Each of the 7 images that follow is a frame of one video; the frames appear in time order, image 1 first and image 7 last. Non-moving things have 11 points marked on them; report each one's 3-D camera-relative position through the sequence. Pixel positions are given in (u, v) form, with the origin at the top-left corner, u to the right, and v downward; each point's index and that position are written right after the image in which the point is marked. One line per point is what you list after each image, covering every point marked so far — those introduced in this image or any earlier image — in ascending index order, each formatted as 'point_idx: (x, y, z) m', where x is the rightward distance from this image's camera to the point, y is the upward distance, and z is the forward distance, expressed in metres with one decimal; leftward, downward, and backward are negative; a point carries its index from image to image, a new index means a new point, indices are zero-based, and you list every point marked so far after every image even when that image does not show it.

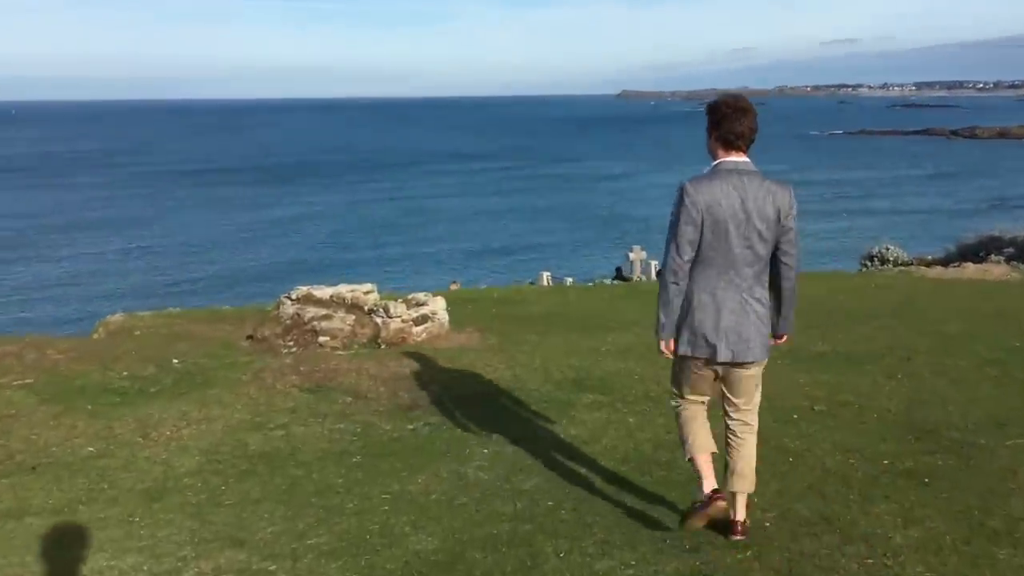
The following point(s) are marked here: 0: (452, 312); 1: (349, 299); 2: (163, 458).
0: (-1.0, -0.4, +14.2) m
1: (-2.2, -0.2, +11.9) m
2: (-2.7, -1.3, +6.8) m
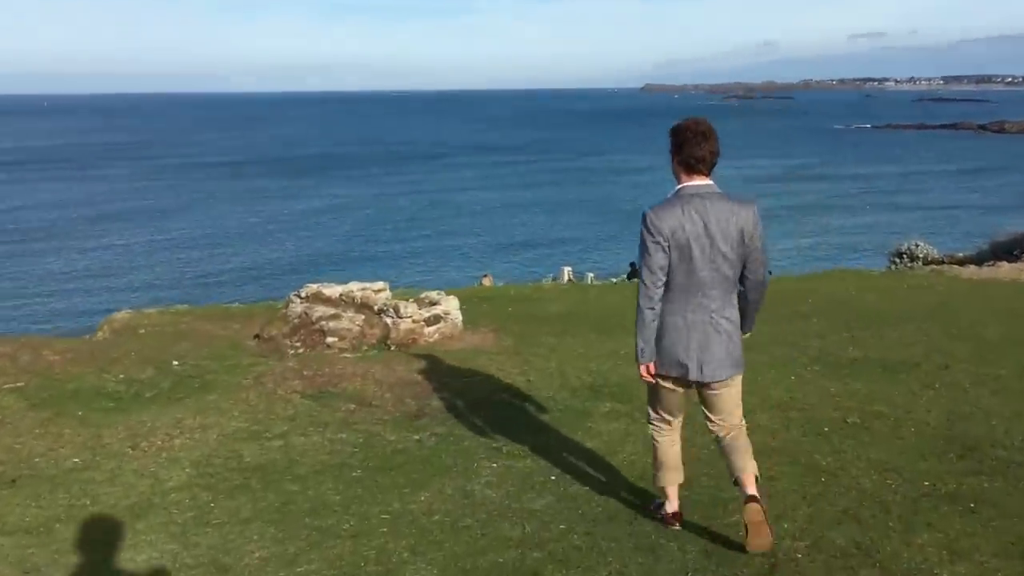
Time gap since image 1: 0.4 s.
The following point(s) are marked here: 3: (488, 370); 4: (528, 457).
0: (-0.7, -0.4, +13.8) m
1: (-2.0, -0.2, +11.5) m
2: (-2.6, -1.3, +6.4) m
3: (-0.3, -0.9, +9.5) m
4: (+0.1, -1.3, +6.8) m
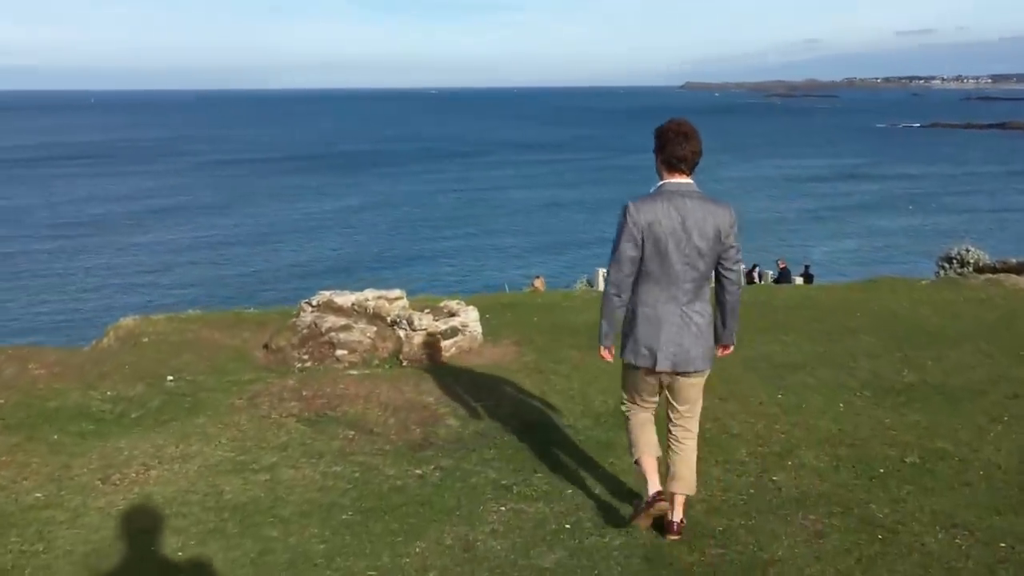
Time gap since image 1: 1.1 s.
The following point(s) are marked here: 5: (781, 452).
0: (-0.3, -0.5, +13.0) m
1: (-1.7, -0.3, +10.8) m
2: (-2.6, -1.5, +5.8) m
3: (-0.1, -1.0, +8.8) m
4: (+0.2, -1.5, +6.1) m
5: (+2.1, -1.3, +7.0) m
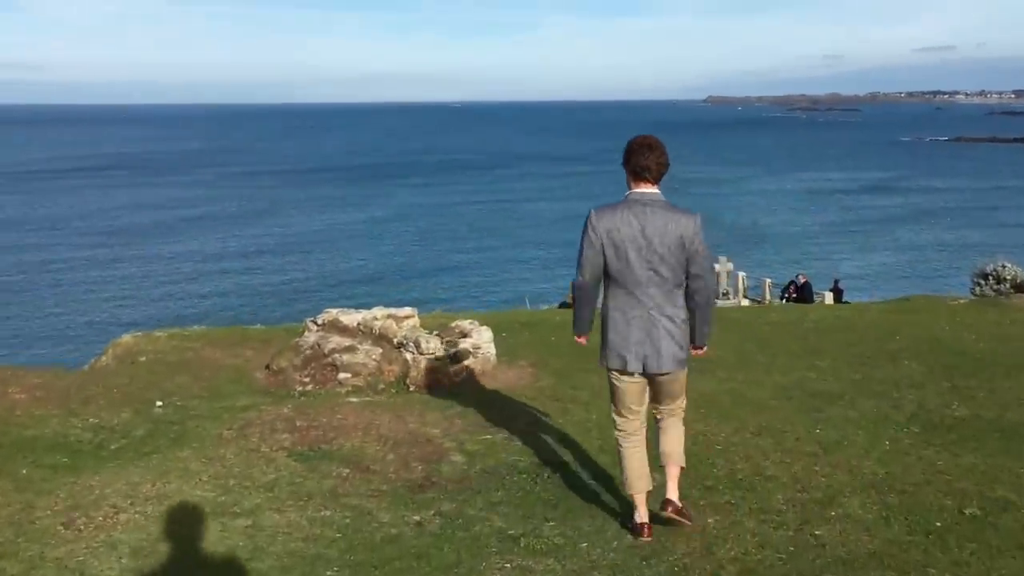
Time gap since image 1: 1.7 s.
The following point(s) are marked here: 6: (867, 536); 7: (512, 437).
0: (-0.1, -0.7, +12.4) m
1: (-1.6, -0.5, +10.2) m
2: (-2.6, -1.6, +5.1) m
3: (0.0, -1.2, +8.1) m
4: (+0.2, -1.6, +5.4) m
5: (+2.2, -1.5, +6.2) m
6: (+2.3, -1.6, +5.6) m
7: (0.0, -1.3, +7.5) m
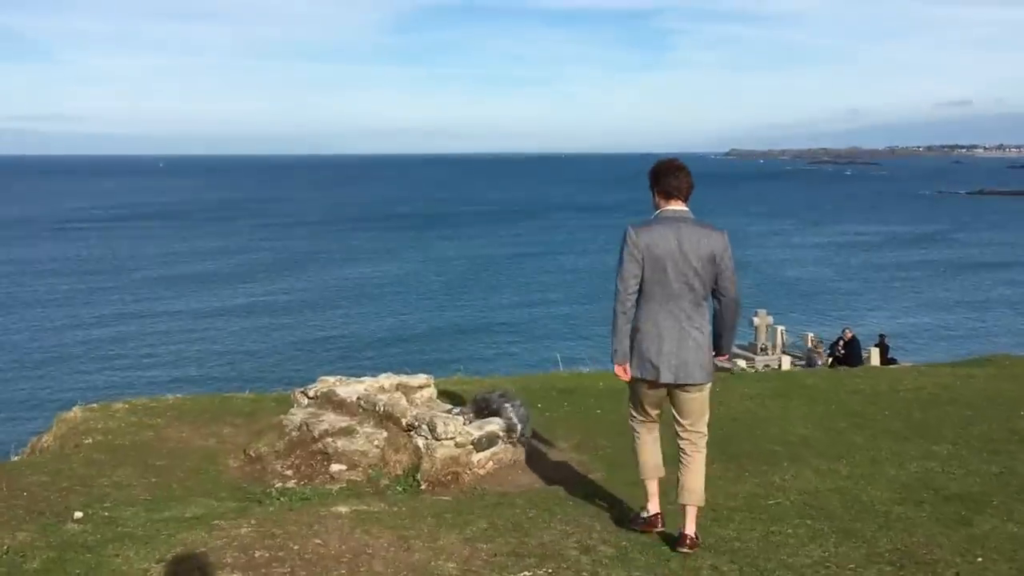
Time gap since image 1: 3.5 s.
0: (+0.3, -1.5, +10.2) m
1: (-1.2, -1.1, +8.1) m
2: (-2.3, -1.9, +3.0) m
3: (+0.3, -1.7, +5.9) m
4: (+0.5, -2.0, +3.2) m
5: (+2.5, -1.9, +4.0) m
6: (+2.5, -1.9, +3.4) m
7: (+0.3, -1.7, +5.3) m
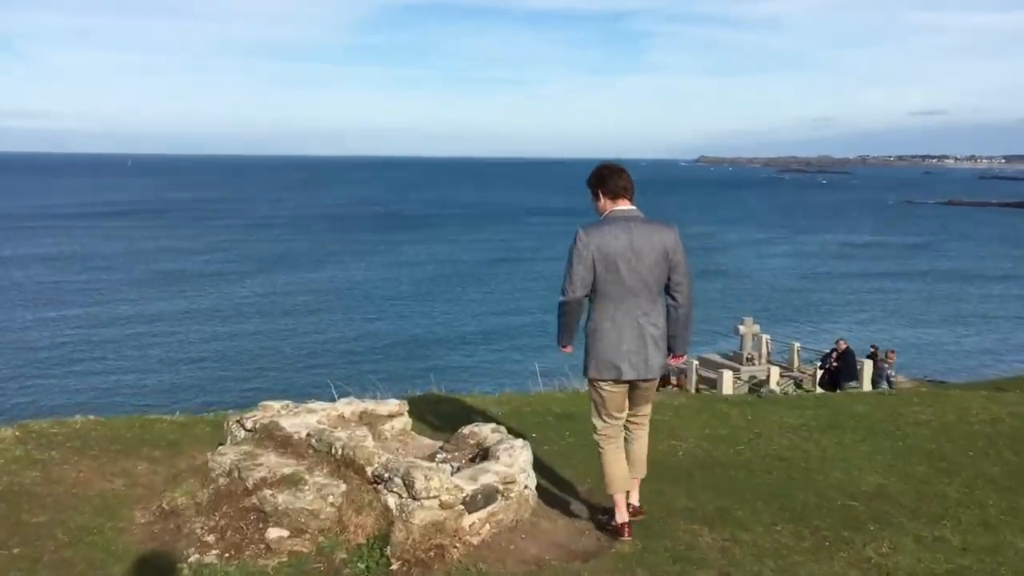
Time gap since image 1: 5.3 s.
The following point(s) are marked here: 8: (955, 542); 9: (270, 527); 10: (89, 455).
0: (+0.3, -1.5, +8.2) m
1: (-1.2, -1.1, +6.1) m
2: (-2.2, -1.9, +0.9) m
3: (+0.4, -1.7, +3.9) m
4: (+0.6, -2.0, +1.2) m
5: (+2.6, -1.9, +2.1) m
6: (+2.7, -2.0, +1.5) m
7: (+0.4, -1.7, +3.3) m
8: (+3.0, -1.7, +6.0) m
9: (-1.5, -1.5, +5.4) m
10: (-3.6, -1.4, +7.4) m
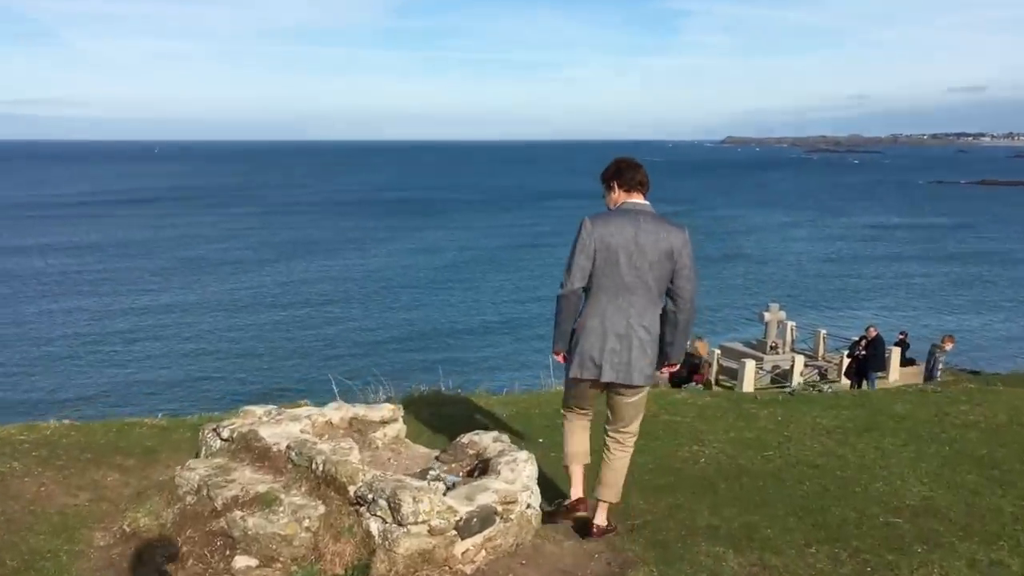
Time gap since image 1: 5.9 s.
0: (+0.3, -1.4, +7.5) m
1: (-1.2, -1.1, +5.4) m
2: (-2.3, -1.9, +0.3) m
3: (+0.4, -1.7, +3.2) m
4: (+0.5, -2.0, +0.5) m
5: (+2.5, -2.0, +1.4) m
6: (+2.6, -2.0, +0.8) m
7: (+0.3, -1.7, +2.6) m
8: (+3.0, -1.7, +5.2) m
9: (-1.5, -1.4, +4.8) m
10: (-3.5, -1.3, +6.8) m
